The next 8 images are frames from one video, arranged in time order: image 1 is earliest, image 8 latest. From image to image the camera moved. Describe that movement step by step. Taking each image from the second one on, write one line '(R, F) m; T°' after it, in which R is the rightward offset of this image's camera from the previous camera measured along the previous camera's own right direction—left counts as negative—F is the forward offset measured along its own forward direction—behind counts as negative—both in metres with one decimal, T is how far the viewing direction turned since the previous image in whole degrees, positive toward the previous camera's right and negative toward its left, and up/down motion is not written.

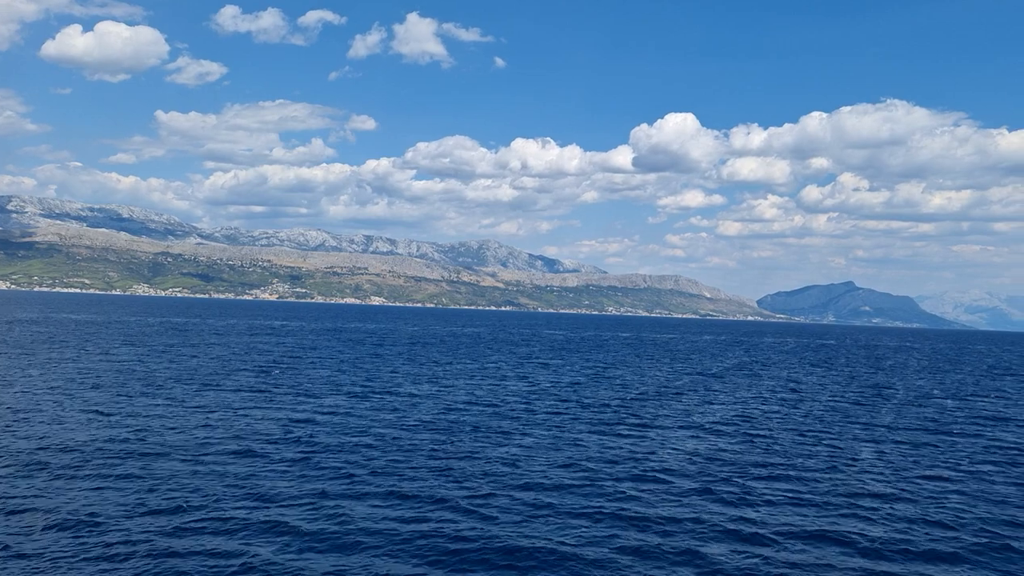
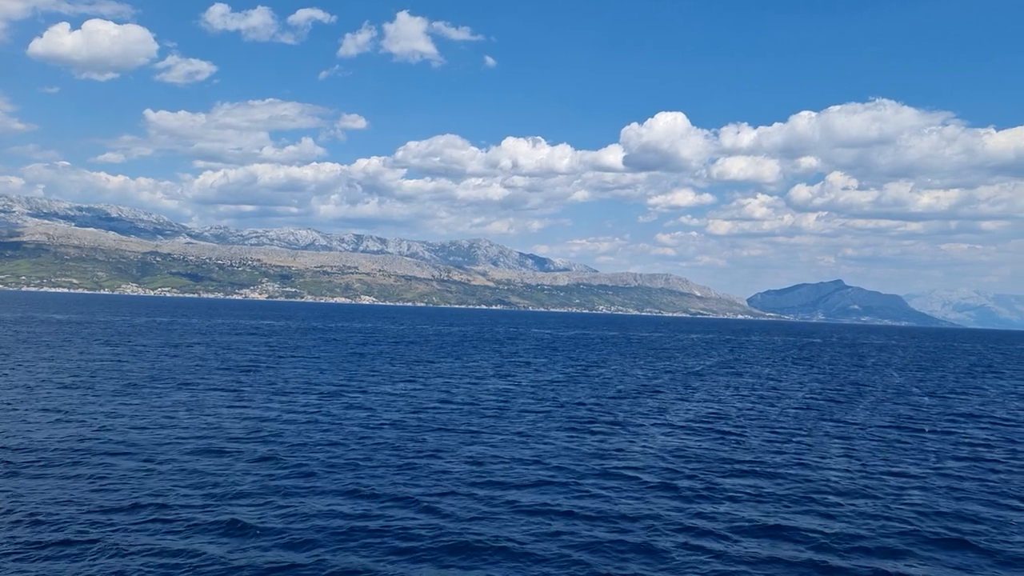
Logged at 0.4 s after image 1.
(-18.2, -22.4) m; +1°
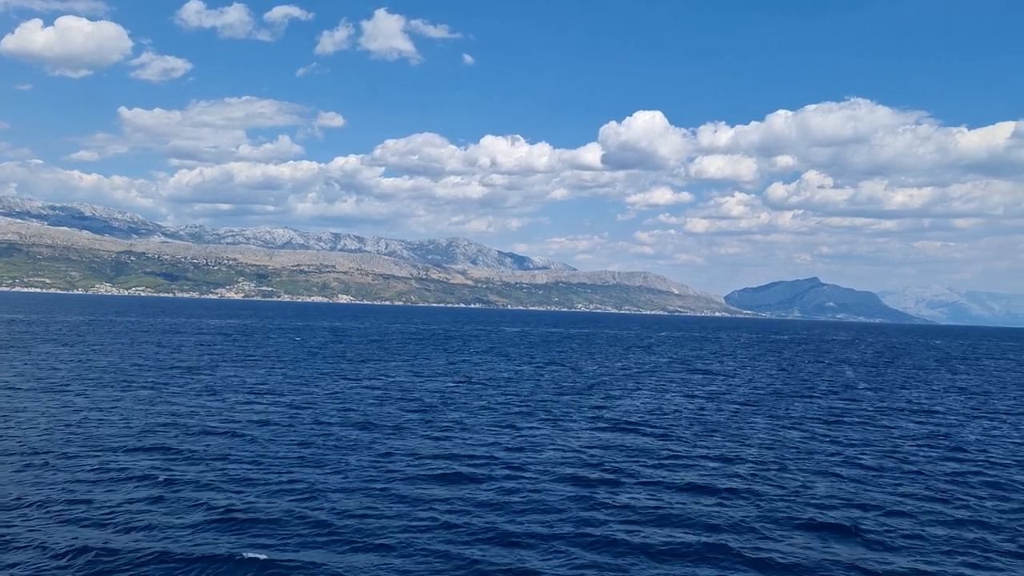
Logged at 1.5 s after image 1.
(+2.3, +1.5) m; +1°
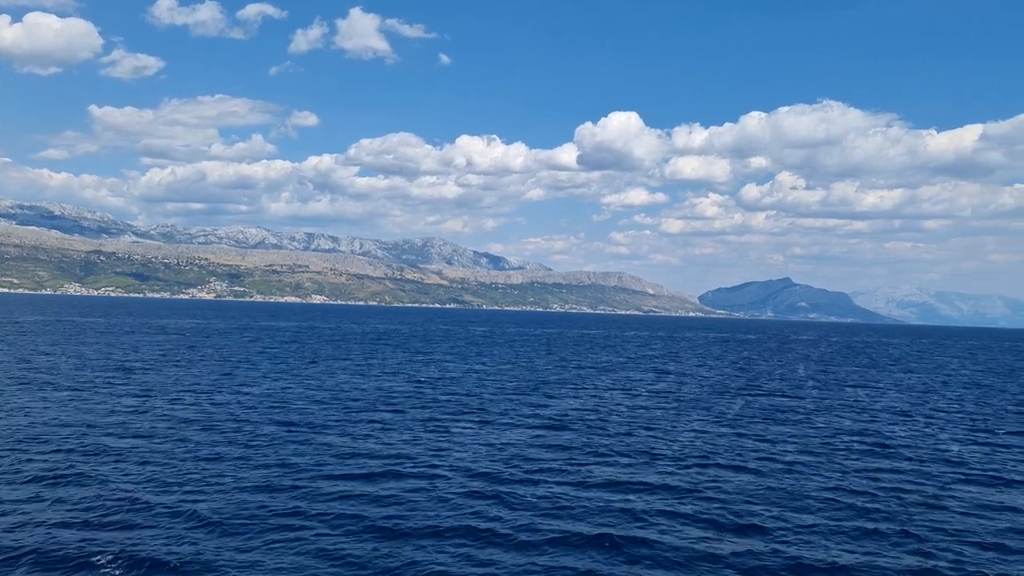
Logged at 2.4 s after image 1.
(+2.2, +5.5) m; +2°
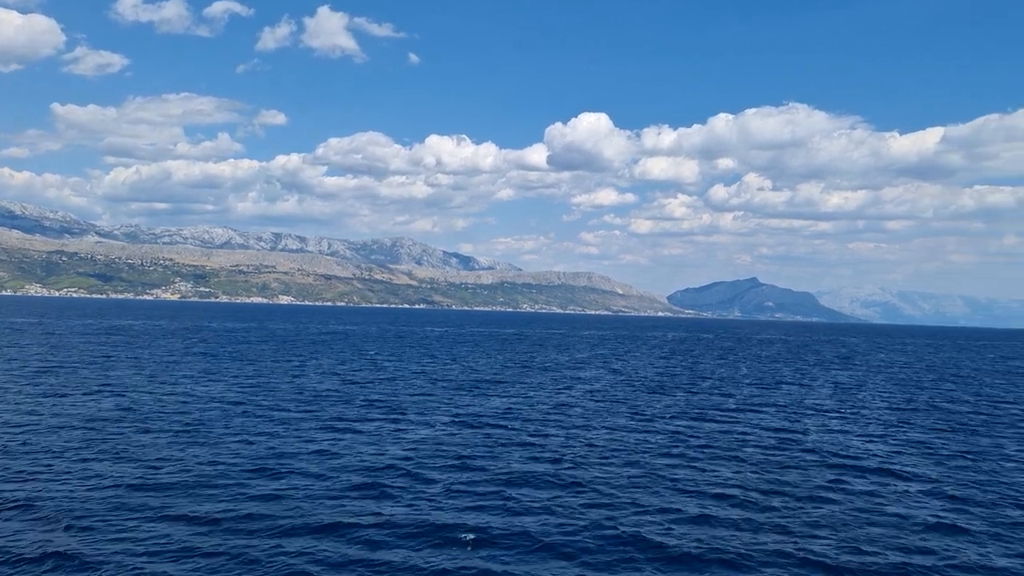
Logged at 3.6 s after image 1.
(+3.4, 0.0) m; +2°
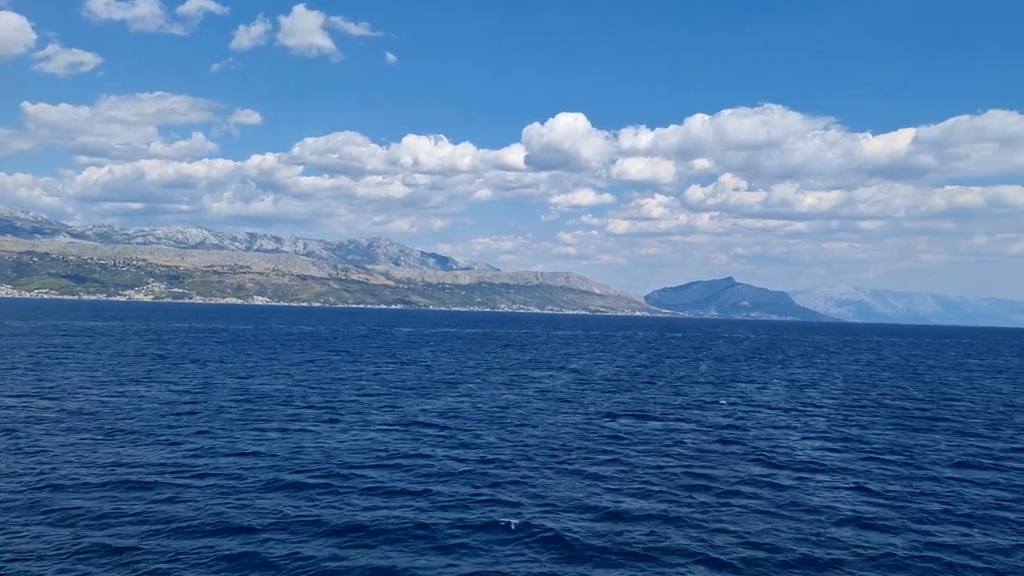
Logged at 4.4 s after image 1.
(+2.3, +0.7) m; +2°
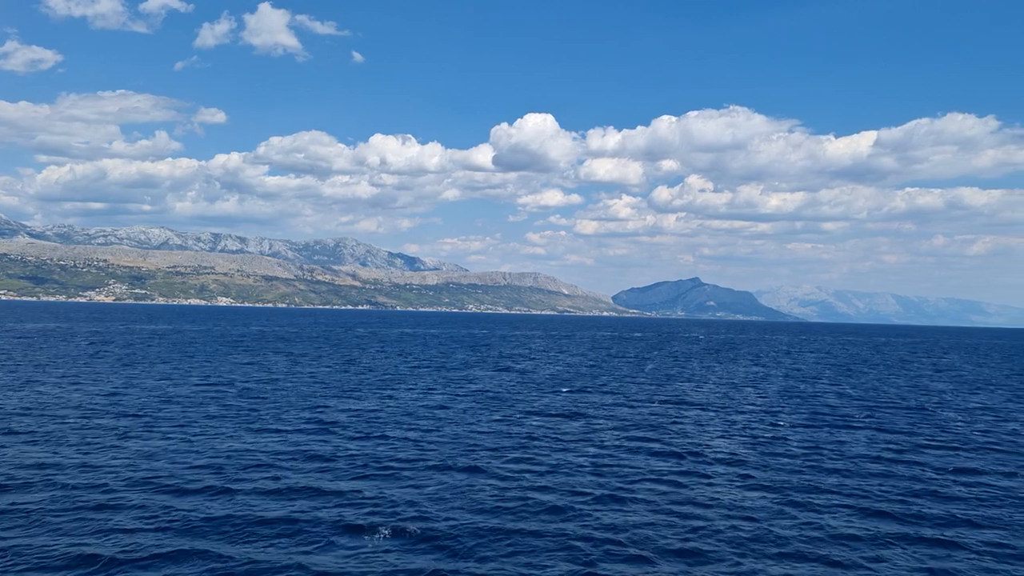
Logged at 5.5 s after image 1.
(+3.0, +1.1) m; +2°
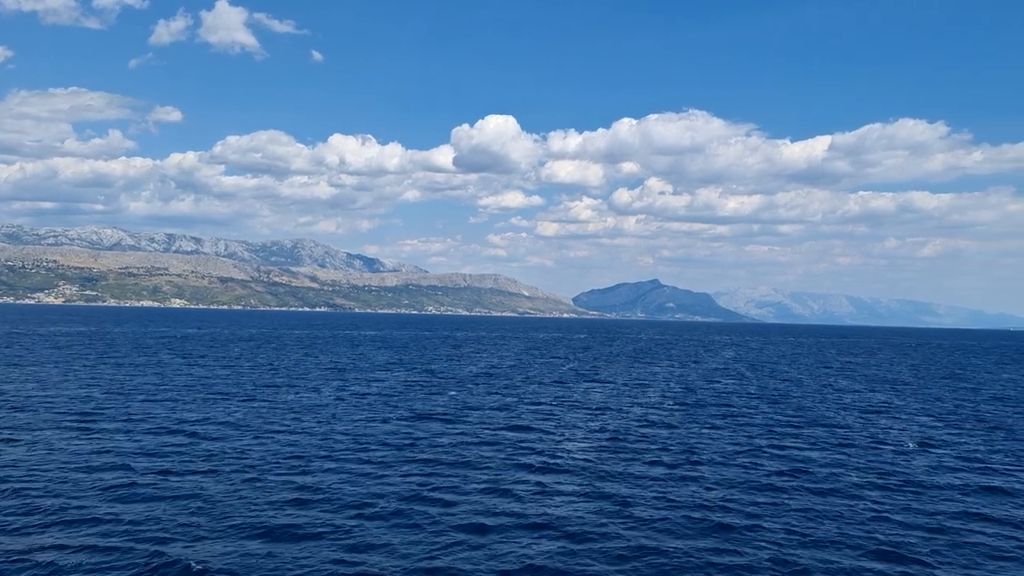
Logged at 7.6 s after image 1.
(+2.8, +3.7) m; +3°
